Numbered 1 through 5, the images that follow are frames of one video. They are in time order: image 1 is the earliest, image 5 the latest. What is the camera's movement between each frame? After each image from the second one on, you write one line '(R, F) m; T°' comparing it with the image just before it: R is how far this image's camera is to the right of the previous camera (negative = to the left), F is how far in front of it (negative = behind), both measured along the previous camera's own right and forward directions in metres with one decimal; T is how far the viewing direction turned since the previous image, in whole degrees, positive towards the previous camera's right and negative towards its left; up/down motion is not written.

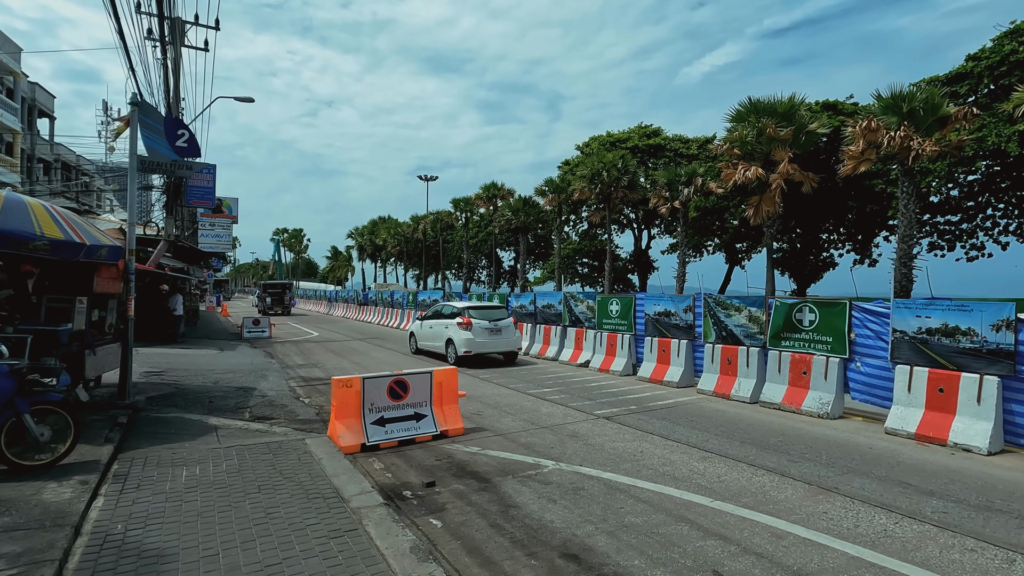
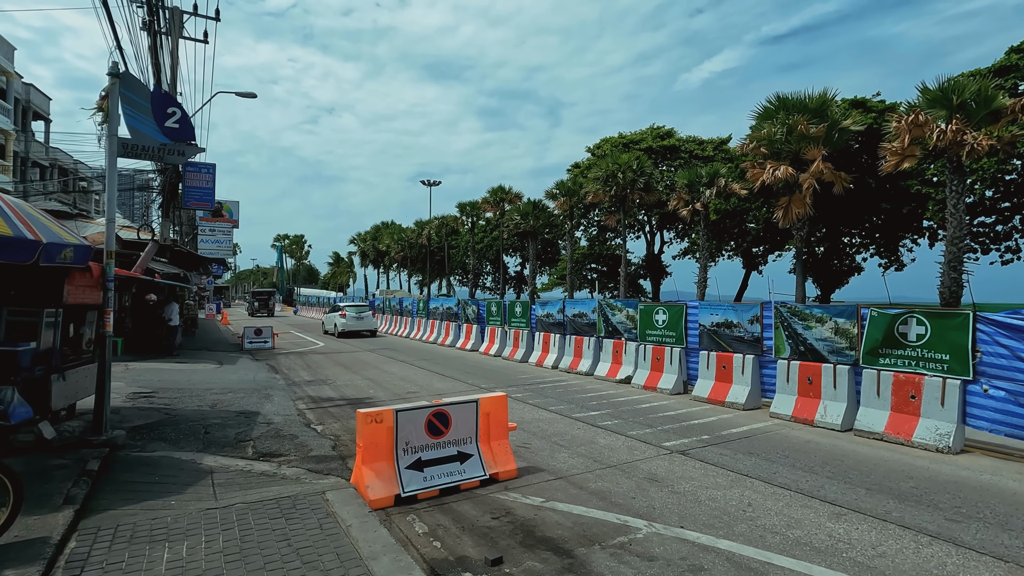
(-0.7, +1.4) m; 0°
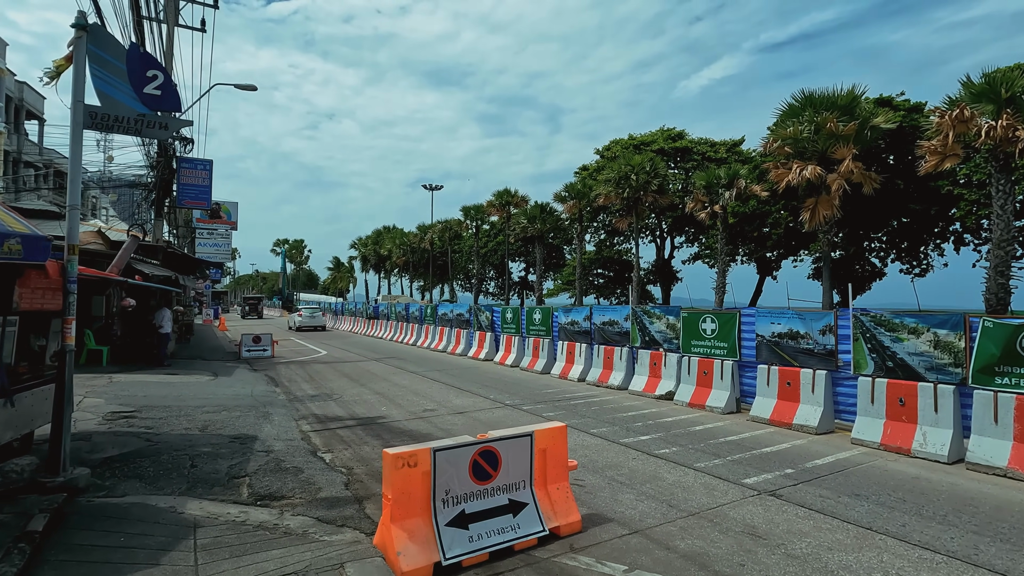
(-0.6, +1.3) m; 0°
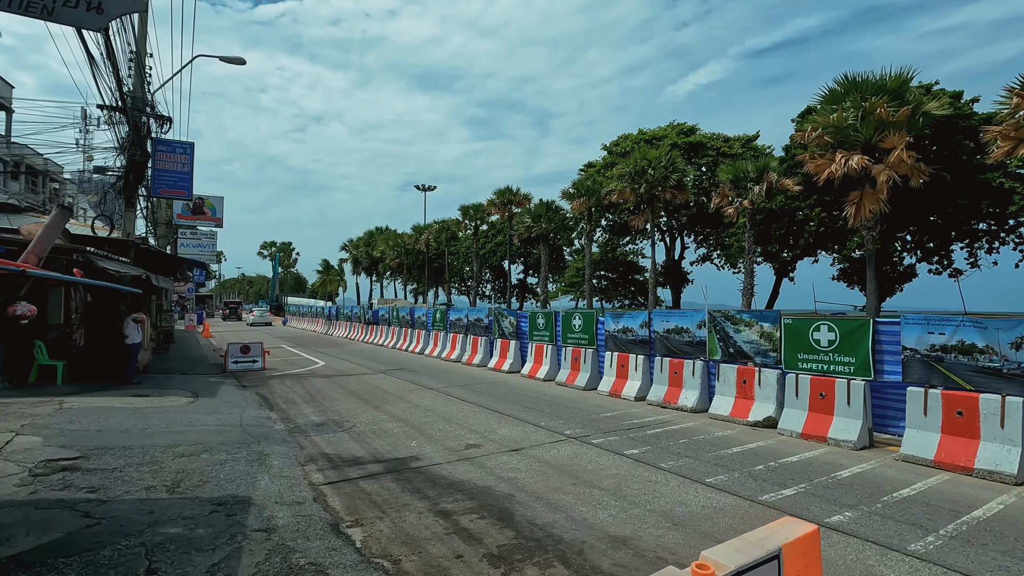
(-1.2, +2.3) m; +1°
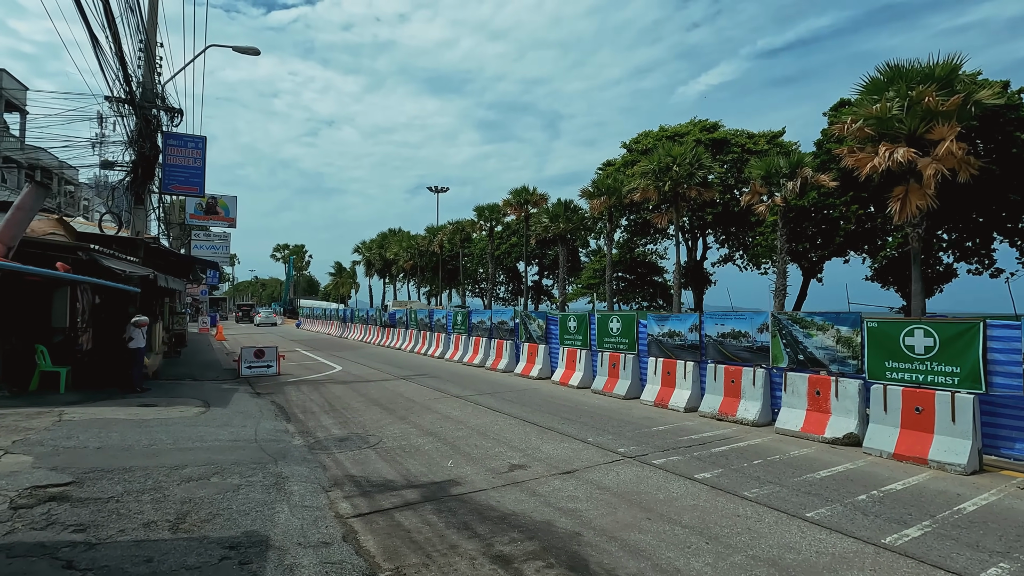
(-0.5, +1.0) m; -1°
